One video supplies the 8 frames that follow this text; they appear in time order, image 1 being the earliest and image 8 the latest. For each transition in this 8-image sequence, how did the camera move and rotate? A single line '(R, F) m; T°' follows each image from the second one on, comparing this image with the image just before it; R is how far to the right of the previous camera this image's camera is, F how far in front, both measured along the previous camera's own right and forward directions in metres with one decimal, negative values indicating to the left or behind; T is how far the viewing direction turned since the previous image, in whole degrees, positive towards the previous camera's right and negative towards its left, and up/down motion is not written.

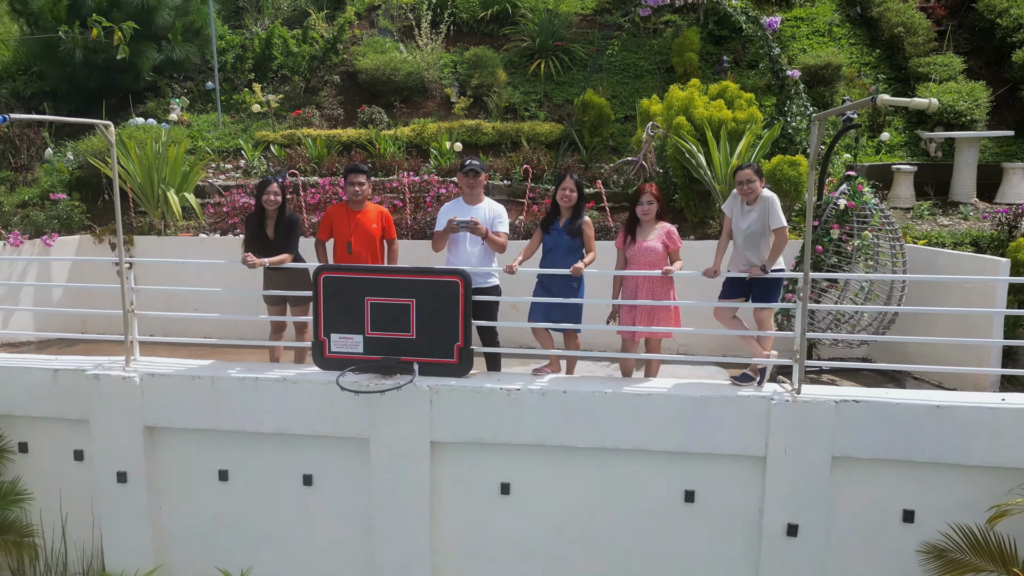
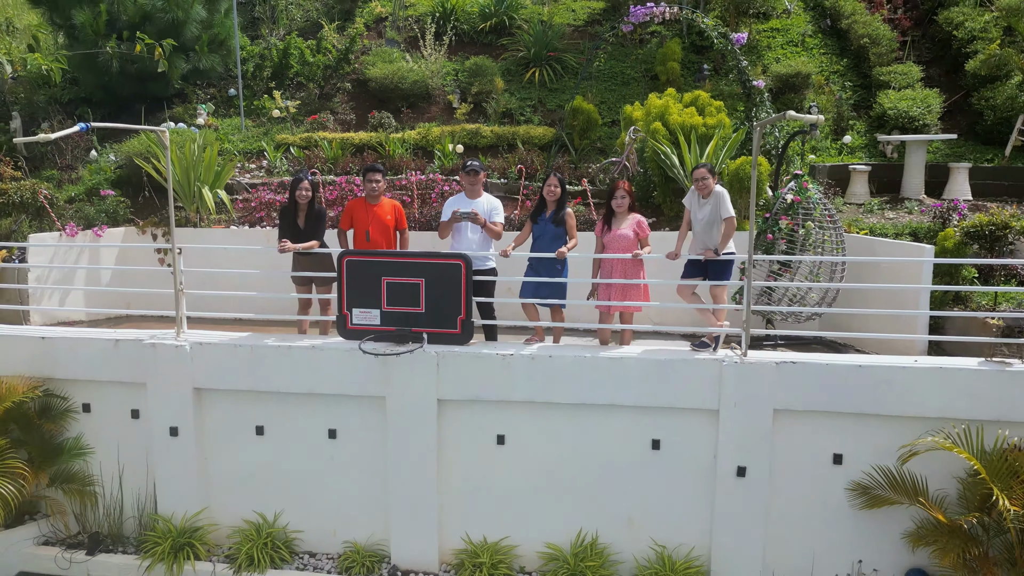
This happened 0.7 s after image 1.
(0.0, -0.8) m; 0°
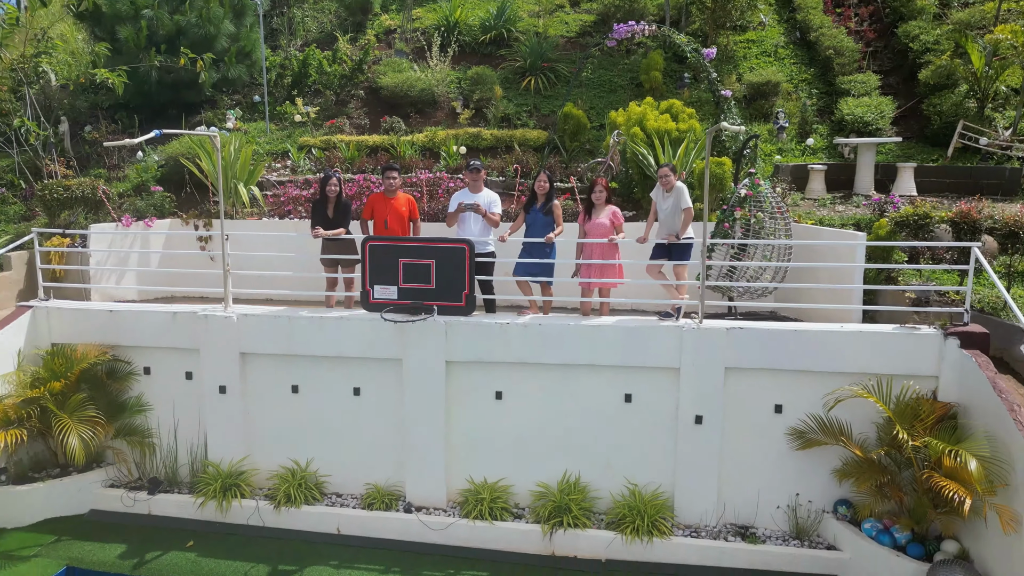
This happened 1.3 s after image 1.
(0.0, -1.0) m; 0°
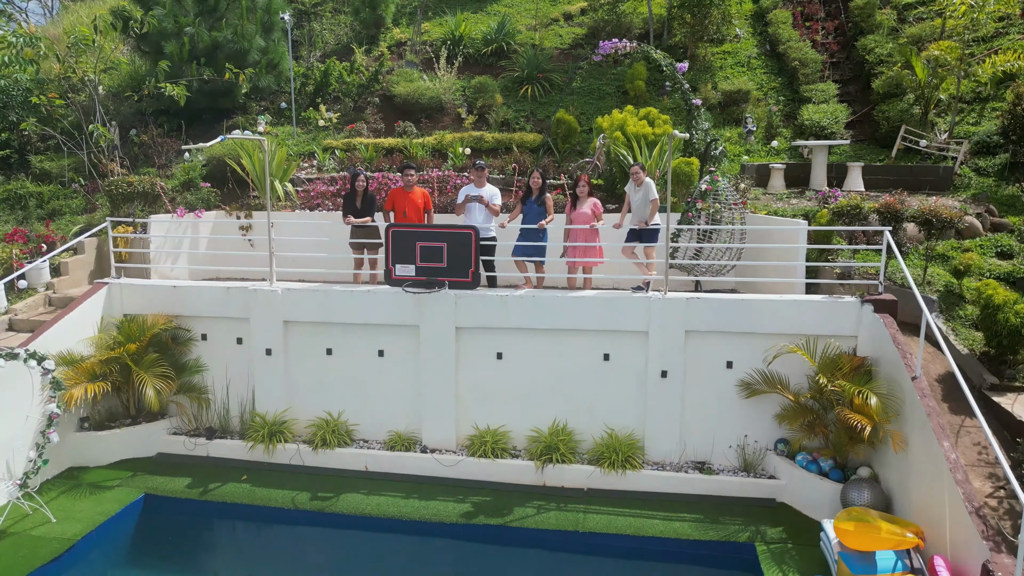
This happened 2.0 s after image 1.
(0.0, -1.3) m; 0°
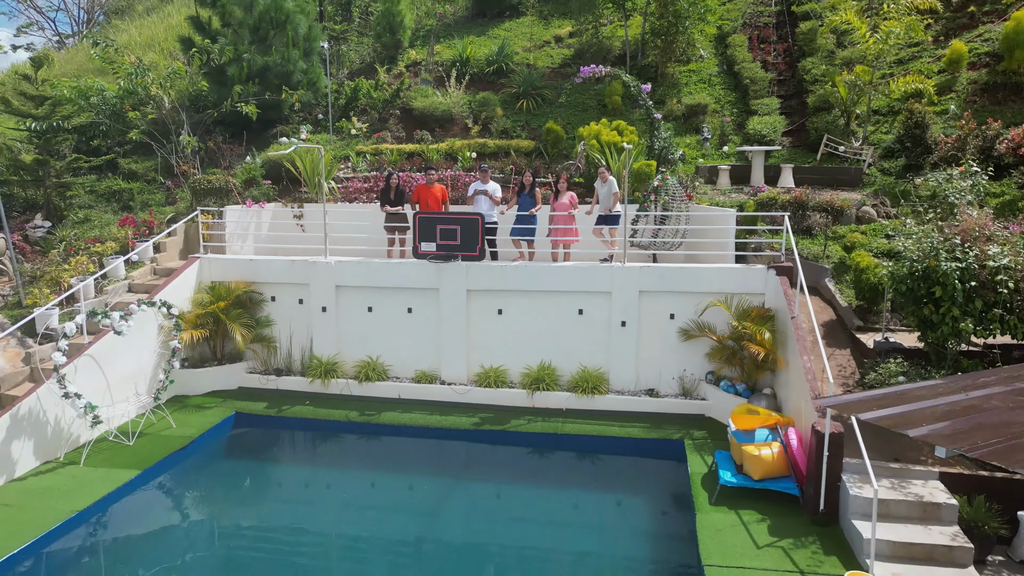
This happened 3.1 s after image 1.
(0.0, -2.5) m; 0°
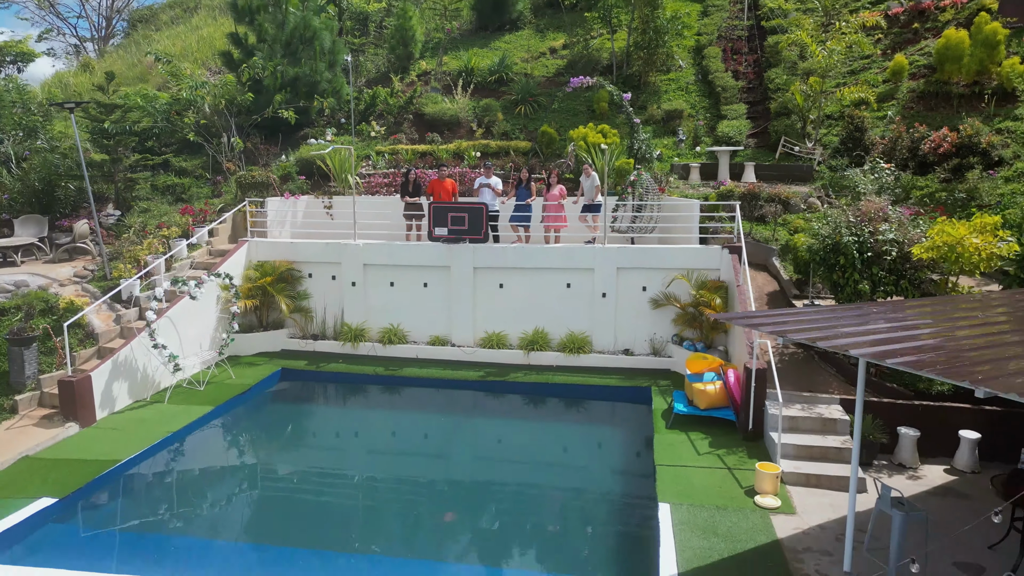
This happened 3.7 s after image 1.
(0.0, -2.0) m; 0°
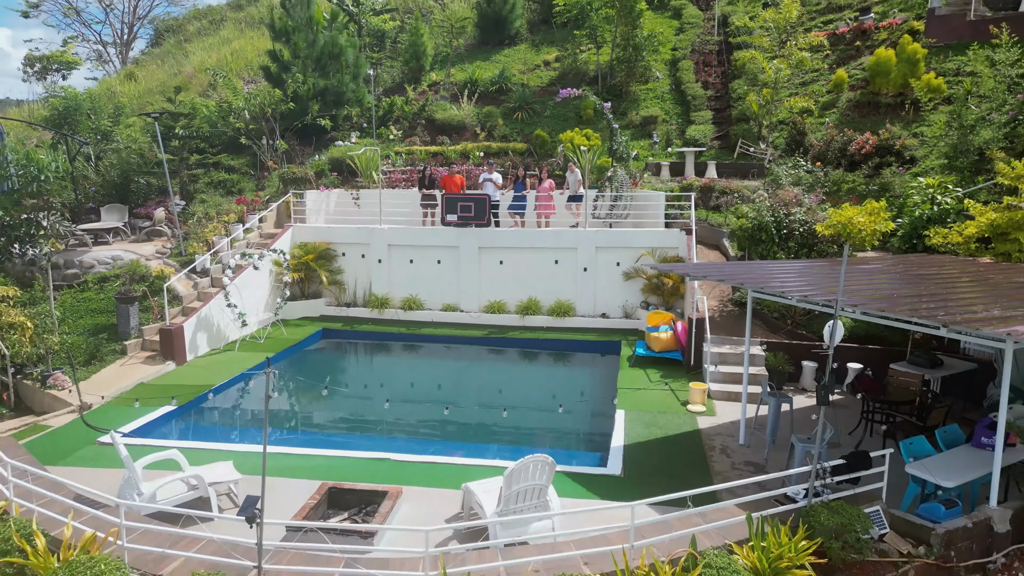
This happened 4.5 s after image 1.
(0.0, -2.7) m; 0°
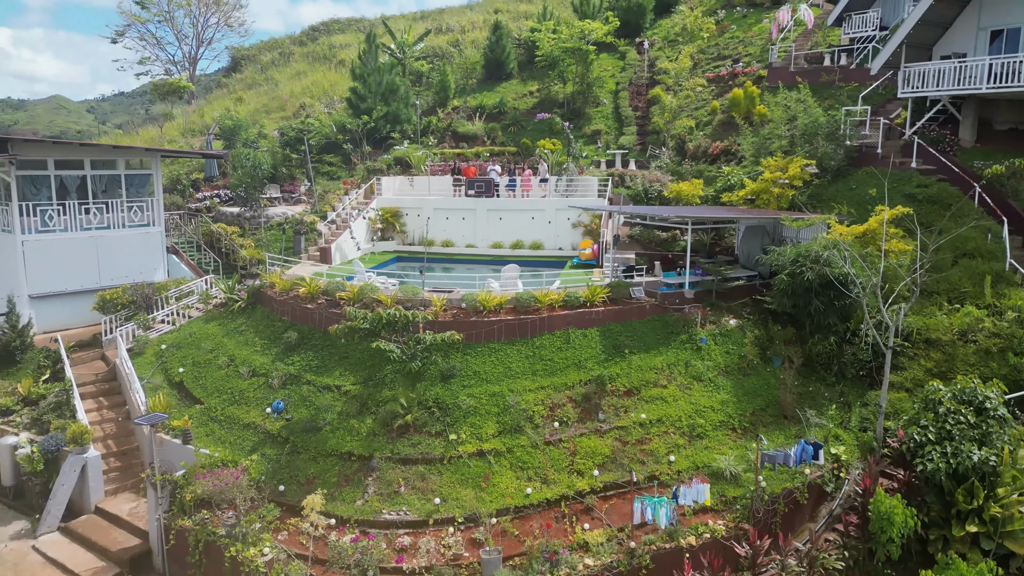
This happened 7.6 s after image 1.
(+0.1, -10.5) m; 0°
